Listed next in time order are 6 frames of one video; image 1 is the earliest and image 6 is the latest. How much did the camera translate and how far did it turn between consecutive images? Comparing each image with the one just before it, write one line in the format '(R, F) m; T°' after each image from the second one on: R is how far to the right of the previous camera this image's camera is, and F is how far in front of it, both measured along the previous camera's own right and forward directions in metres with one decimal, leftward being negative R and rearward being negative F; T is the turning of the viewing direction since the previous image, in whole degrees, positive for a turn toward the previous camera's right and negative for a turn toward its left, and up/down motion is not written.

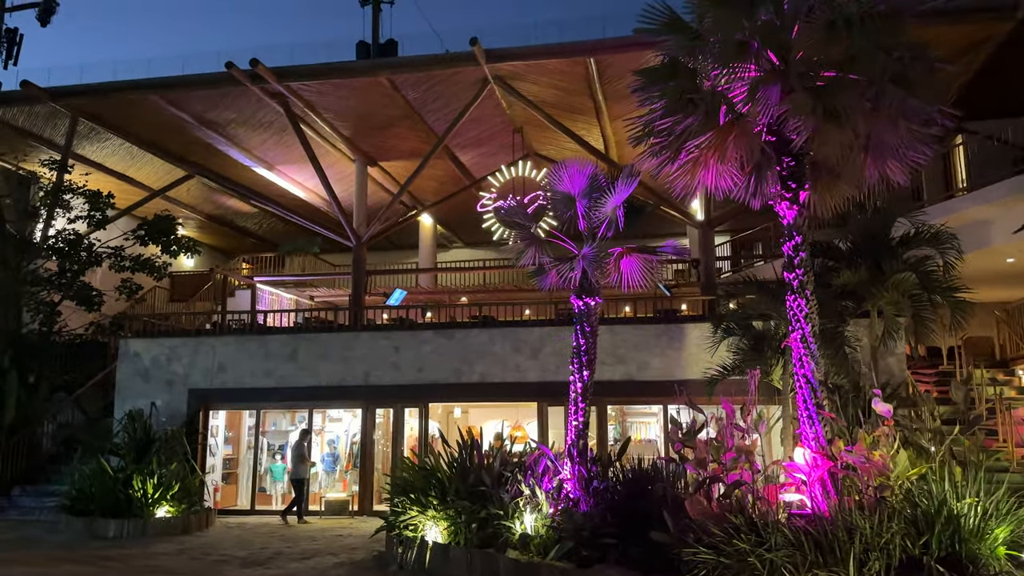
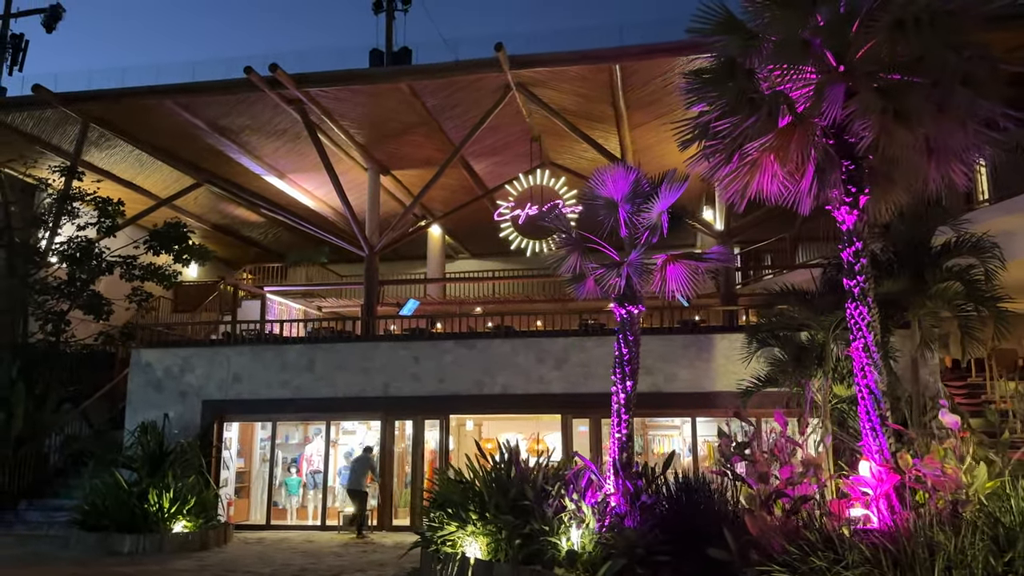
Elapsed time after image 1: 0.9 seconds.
(-0.4, +0.2) m; 0°
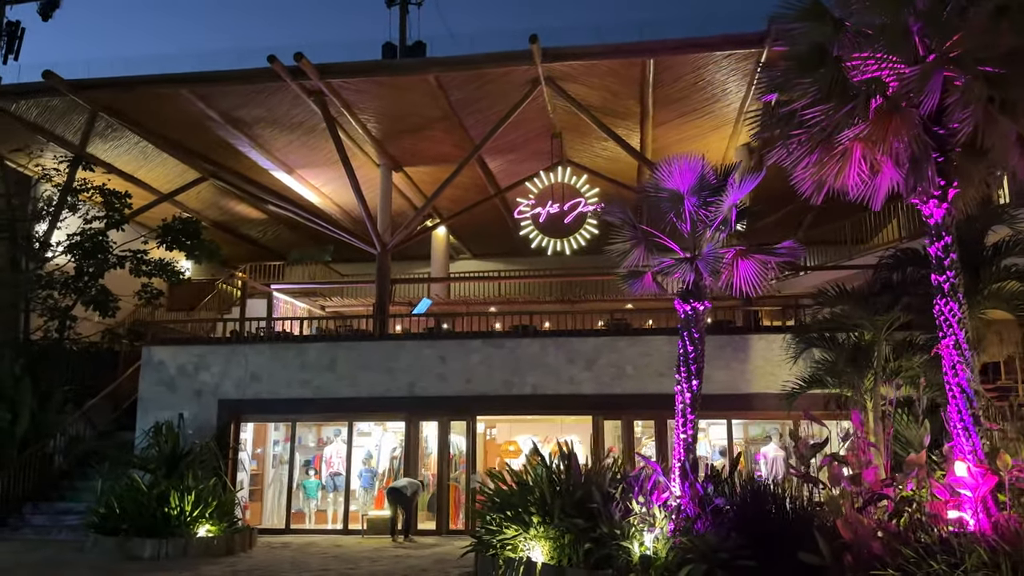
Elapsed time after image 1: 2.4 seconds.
(-0.7, +0.3) m; +1°
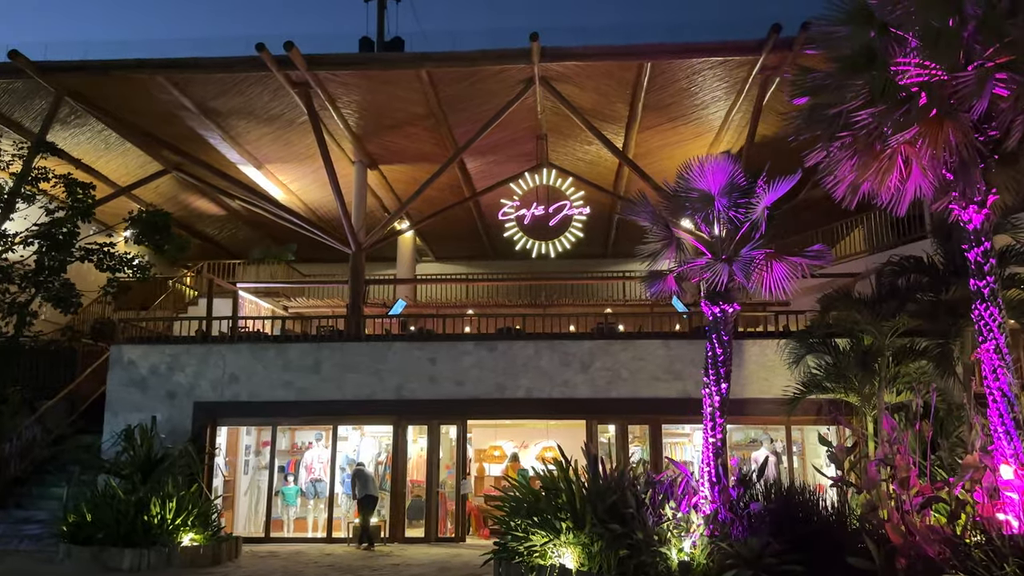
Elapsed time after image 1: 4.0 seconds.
(-0.8, +0.2) m; +4°
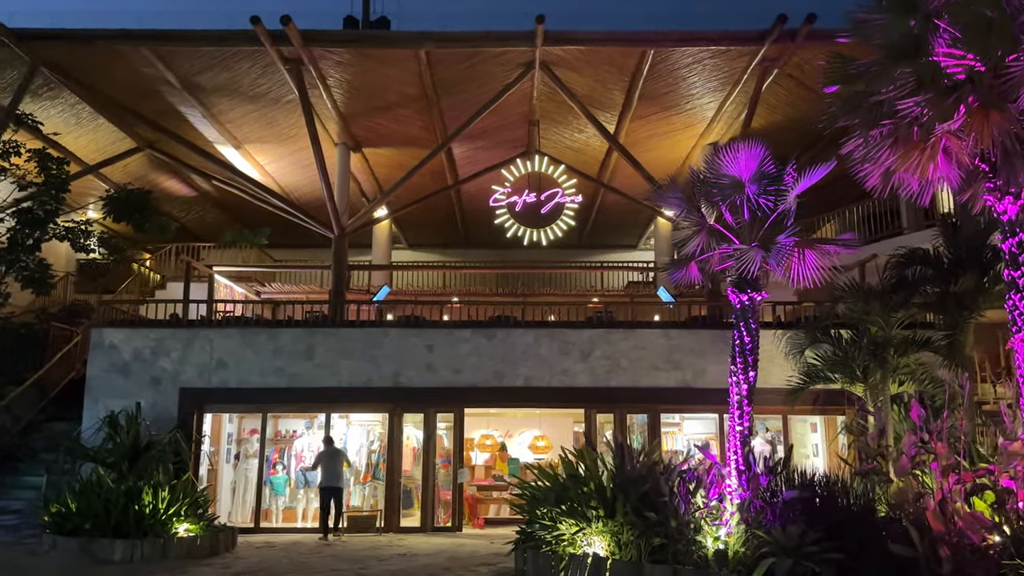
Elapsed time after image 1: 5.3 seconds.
(-0.6, +0.2) m; +3°
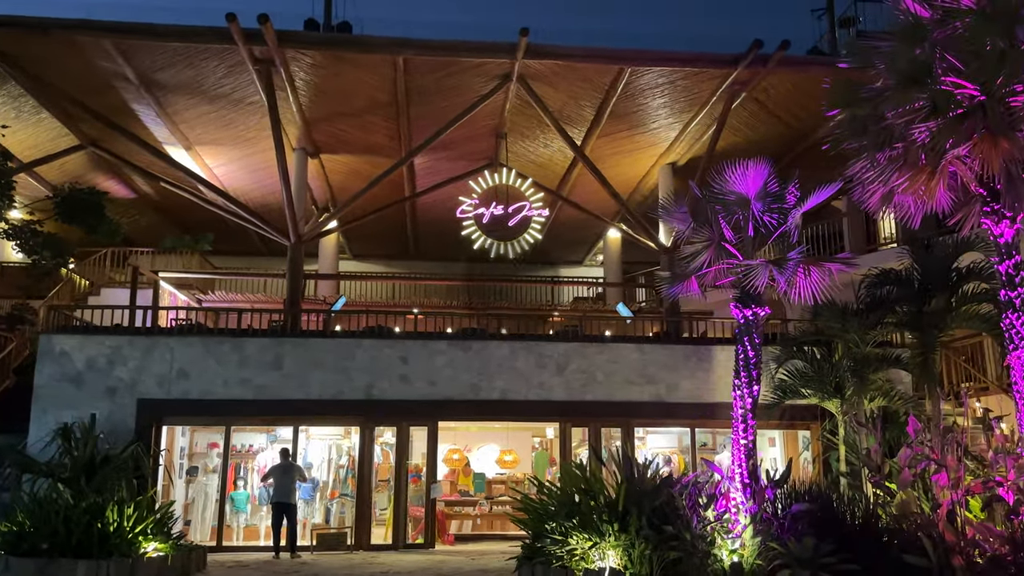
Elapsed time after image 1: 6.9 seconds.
(-0.7, +0.1) m; +6°
